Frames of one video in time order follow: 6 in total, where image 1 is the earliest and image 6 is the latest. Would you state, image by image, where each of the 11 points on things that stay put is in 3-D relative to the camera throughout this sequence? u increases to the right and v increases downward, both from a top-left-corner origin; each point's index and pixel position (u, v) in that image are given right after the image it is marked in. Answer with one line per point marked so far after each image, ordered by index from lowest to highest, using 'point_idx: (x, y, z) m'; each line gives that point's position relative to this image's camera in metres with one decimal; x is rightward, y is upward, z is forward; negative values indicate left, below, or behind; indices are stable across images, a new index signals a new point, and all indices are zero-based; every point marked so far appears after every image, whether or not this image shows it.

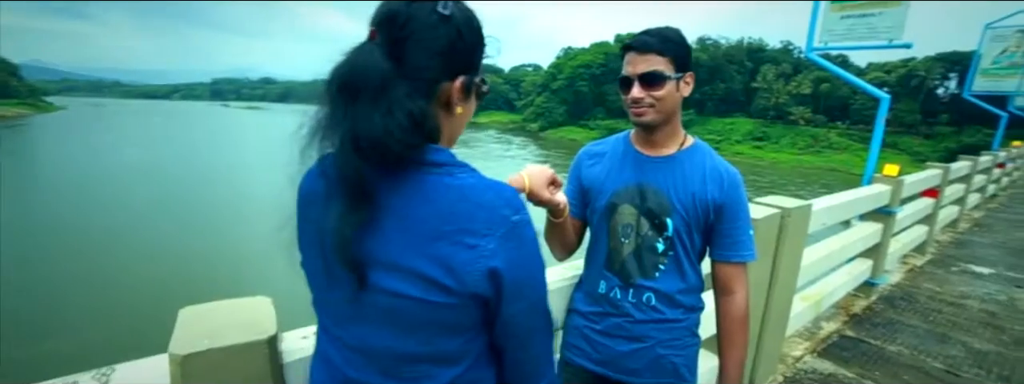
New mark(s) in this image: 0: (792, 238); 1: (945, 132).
0: (+1.4, -0.2, +2.8) m
1: (+1.8, +0.3, +2.3) m
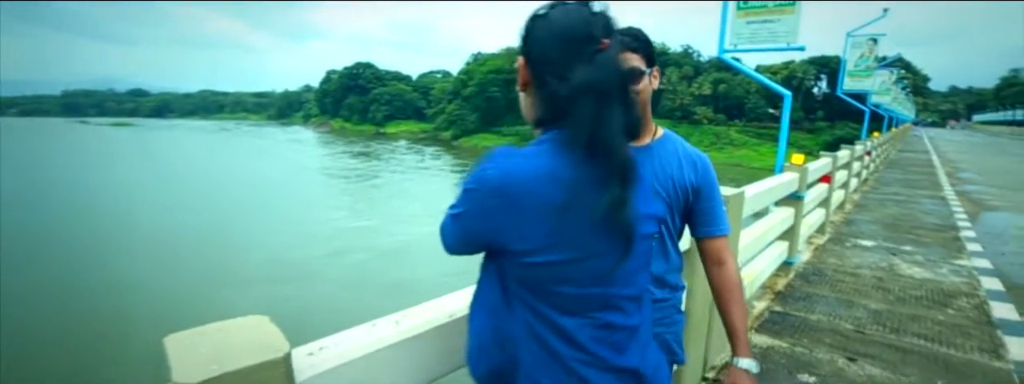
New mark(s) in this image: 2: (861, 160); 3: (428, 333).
0: (+1.3, -0.2, +3.3) m
1: (+1.7, +0.3, +2.9) m
2: (+4.7, +0.5, +7.4) m
3: (-0.3, -0.4, +1.7) m
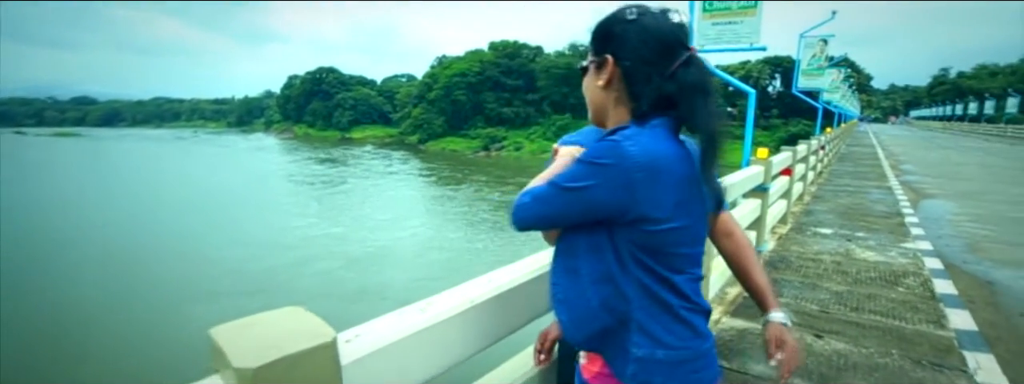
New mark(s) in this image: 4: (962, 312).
0: (+1.3, -0.2, +3.6) m
1: (+1.7, +0.3, +3.3) m
2: (+4.4, +0.6, +7.9) m
3: (-0.2, -0.5, +1.9) m
4: (+2.7, -0.7, +3.3) m
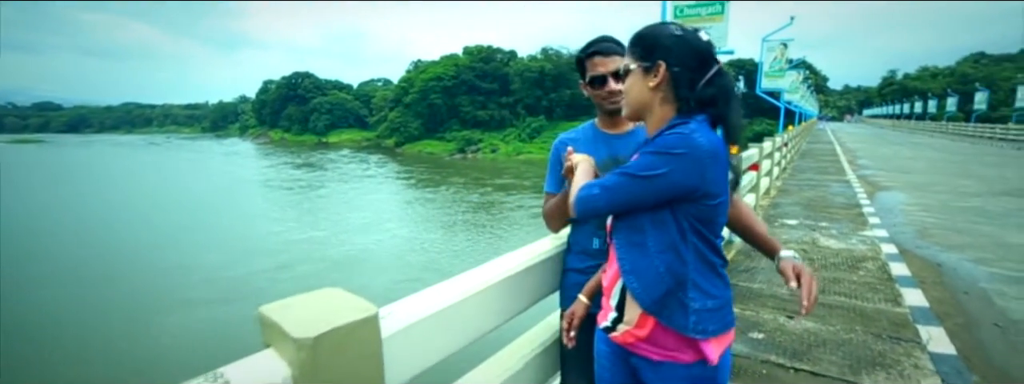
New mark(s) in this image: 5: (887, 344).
0: (+1.2, -0.2, +4.0) m
1: (+1.7, +0.4, +3.6) m
2: (+4.1, +0.6, +8.4) m
3: (-0.2, -0.4, +2.2) m
4: (+2.7, -0.6, +3.7) m
5: (+1.8, -0.7, +2.7) m
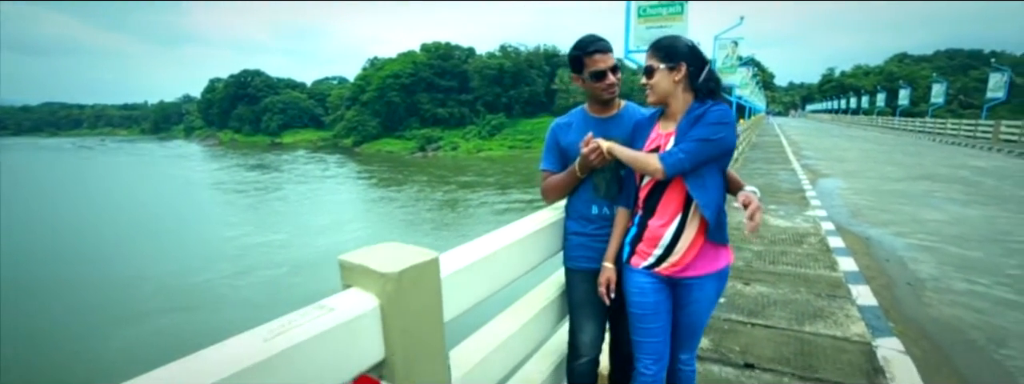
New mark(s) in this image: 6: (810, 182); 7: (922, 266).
0: (+1.1, -0.1, +4.4) m
1: (+1.5, +0.5, +4.1) m
2: (+3.6, +0.8, +9.0) m
3: (-0.2, -0.4, +2.5) m
4: (+2.6, -0.5, +4.2) m
5: (+1.8, -0.6, +3.2) m
6: (+4.2, +0.1, +7.7) m
7: (+3.0, -0.5, +4.0) m
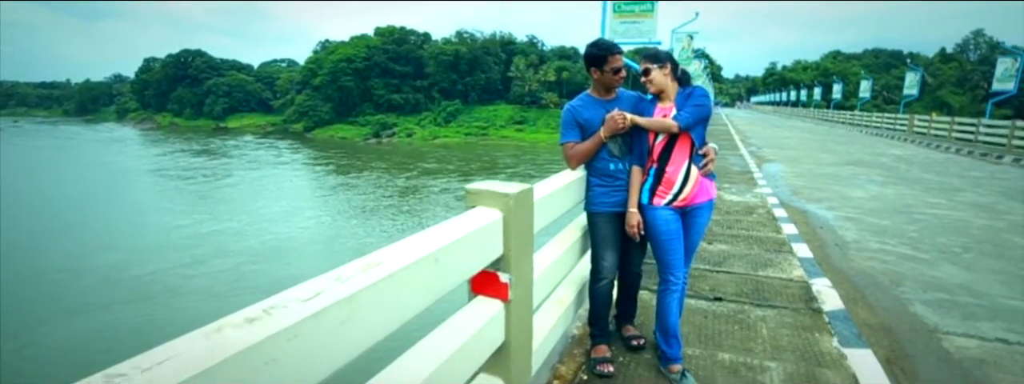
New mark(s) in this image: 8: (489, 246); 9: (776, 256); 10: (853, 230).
0: (+1.0, +0.2, +5.0) m
1: (+1.5, +0.7, +4.7) m
2: (+3.1, +1.1, +9.9) m
3: (-0.1, -0.2, +3.1) m
4: (+2.5, -0.3, +5.0) m
5: (+1.8, -0.4, +3.9) m
6: (+3.8, +0.4, +8.6) m
7: (+3.0, -0.4, +4.9) m
8: (-0.1, -0.2, +1.6) m
9: (+1.8, -0.5, +3.8) m
10: (+3.0, -0.3, +4.9) m
